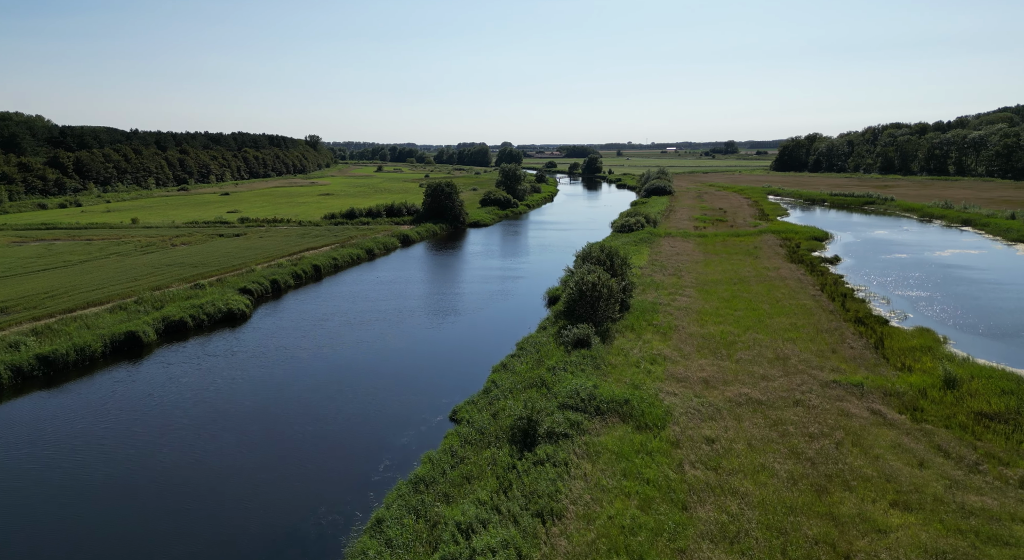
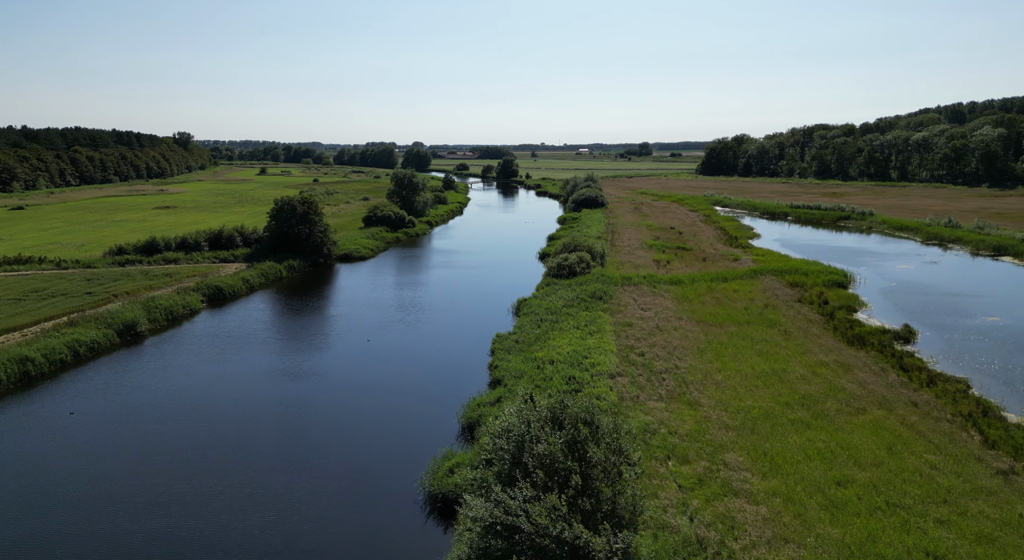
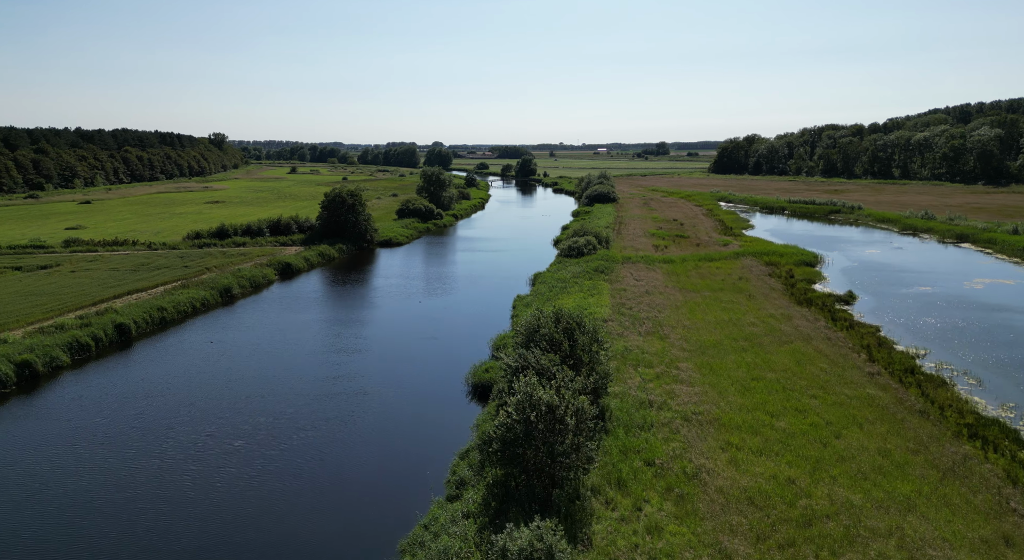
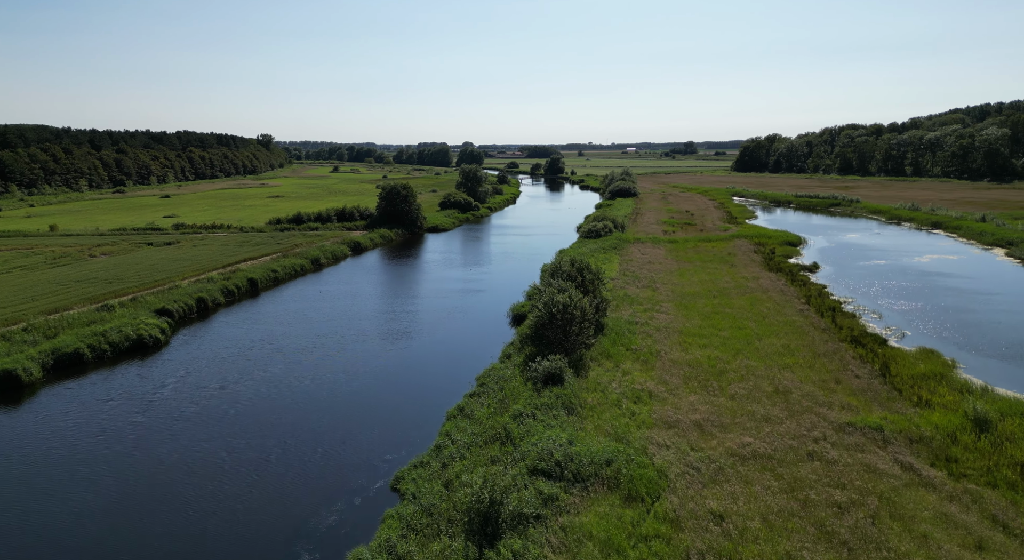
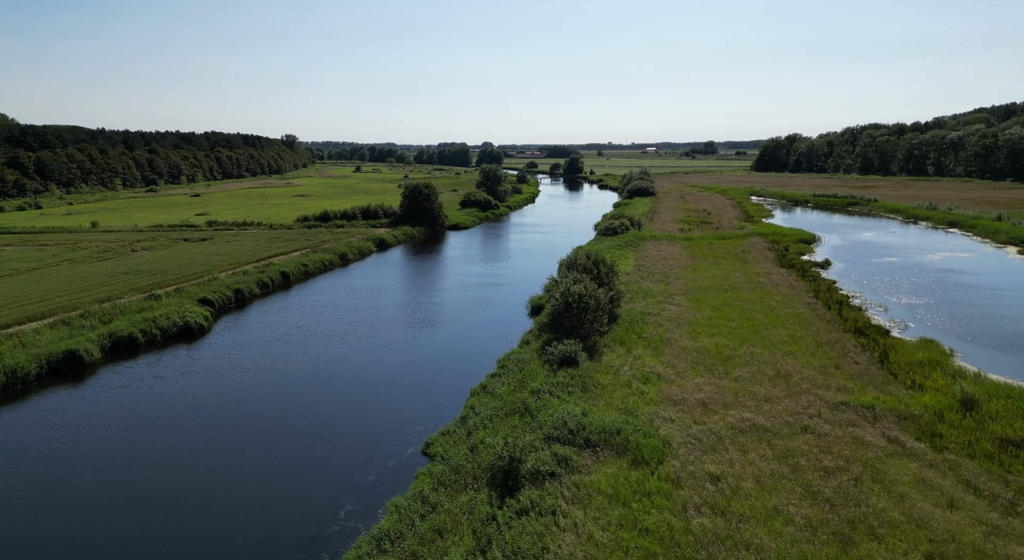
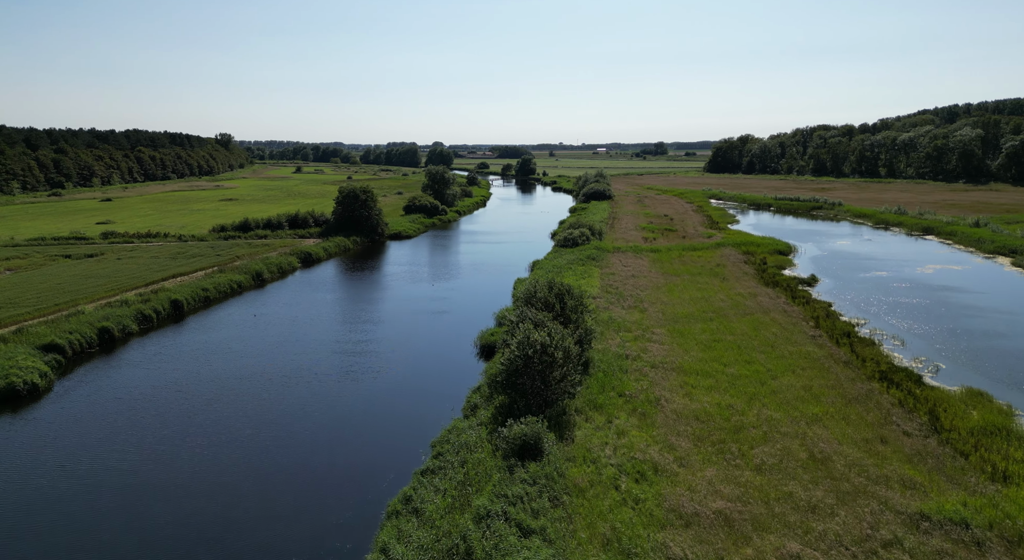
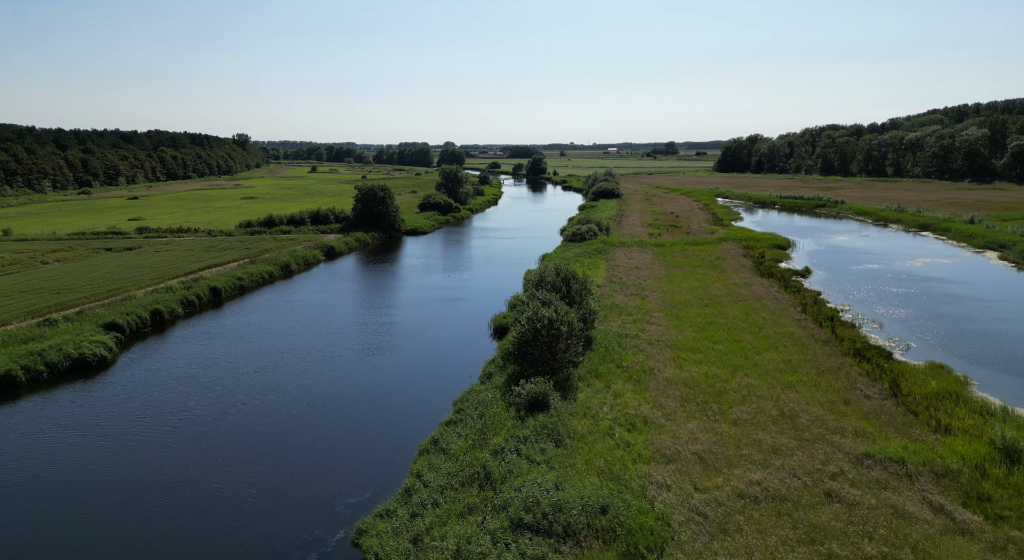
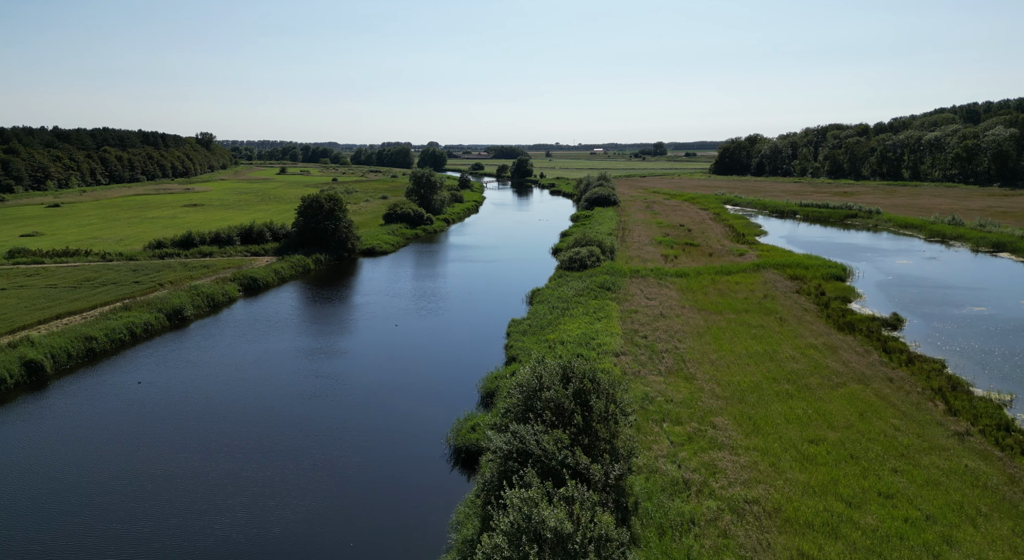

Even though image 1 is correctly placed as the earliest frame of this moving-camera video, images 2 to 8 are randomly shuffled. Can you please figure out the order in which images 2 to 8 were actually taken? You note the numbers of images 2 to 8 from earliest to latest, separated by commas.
5, 4, 7, 6, 3, 8, 2
